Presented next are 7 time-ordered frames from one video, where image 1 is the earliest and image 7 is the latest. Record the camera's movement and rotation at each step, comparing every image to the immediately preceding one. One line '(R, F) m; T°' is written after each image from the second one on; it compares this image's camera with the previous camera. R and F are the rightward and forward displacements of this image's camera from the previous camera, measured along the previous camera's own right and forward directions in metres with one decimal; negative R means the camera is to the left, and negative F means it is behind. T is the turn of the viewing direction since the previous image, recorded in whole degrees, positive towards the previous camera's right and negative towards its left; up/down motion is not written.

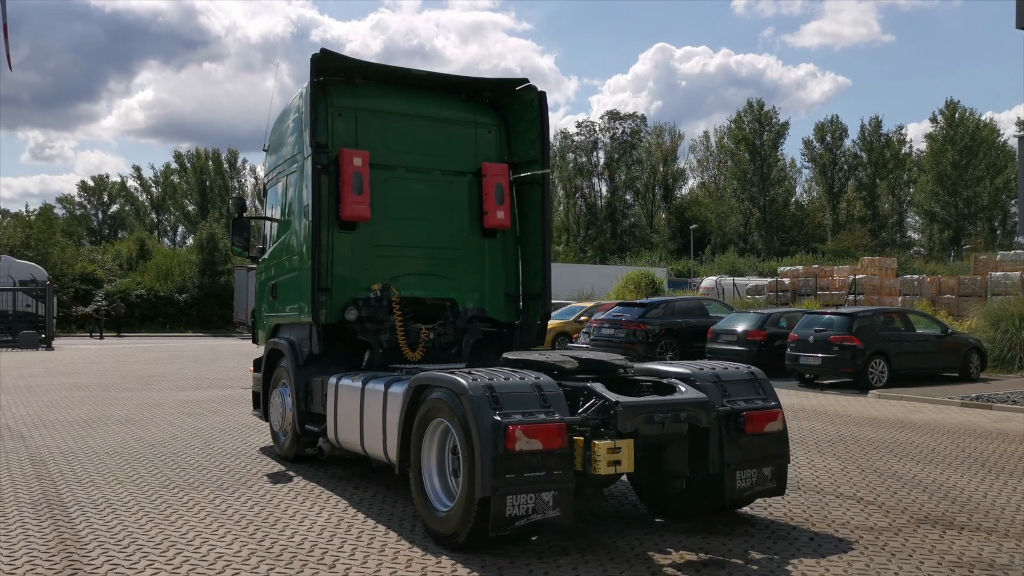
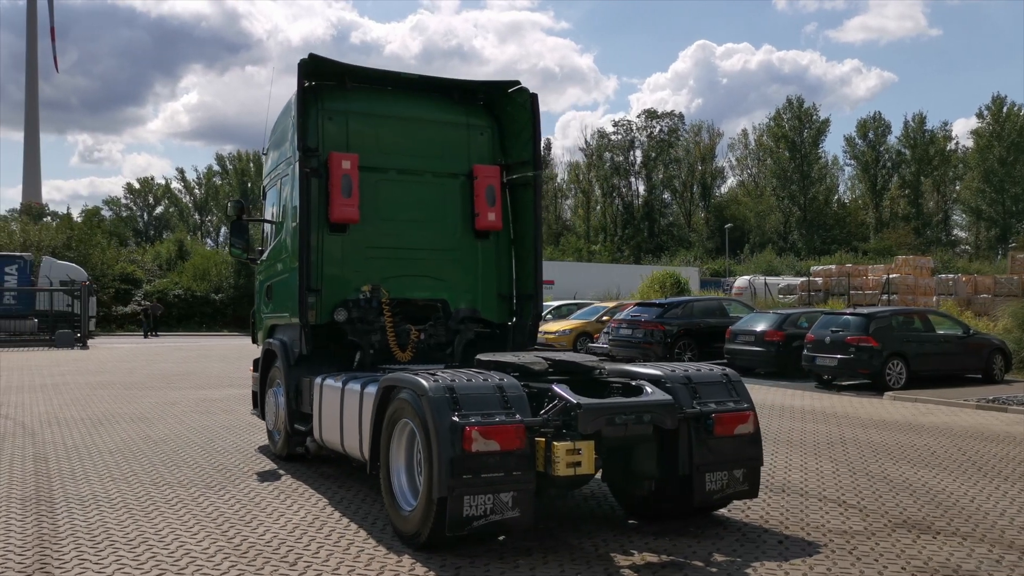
(+0.4, 0.0) m; -2°
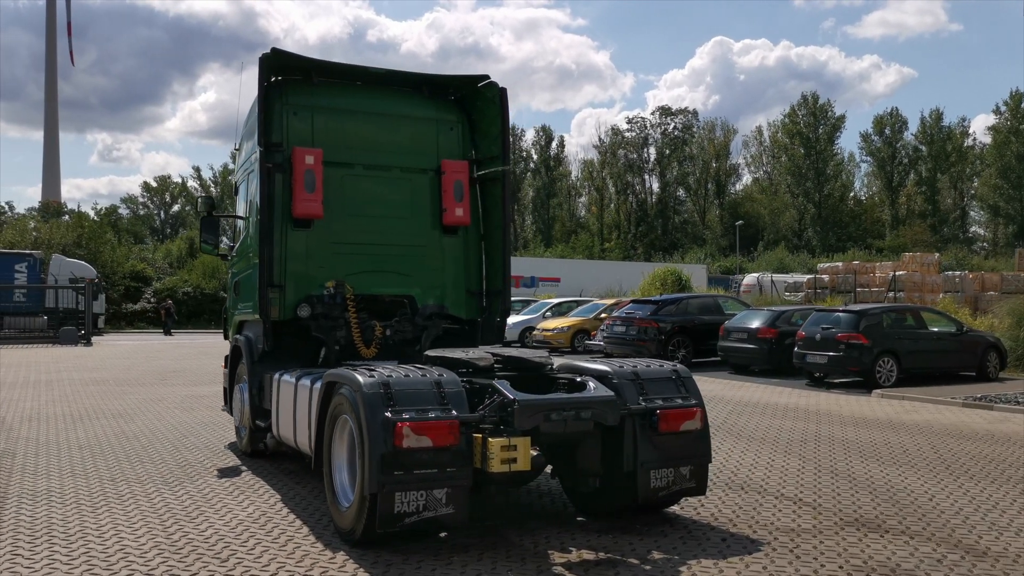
(+0.4, 0.0) m; -1°
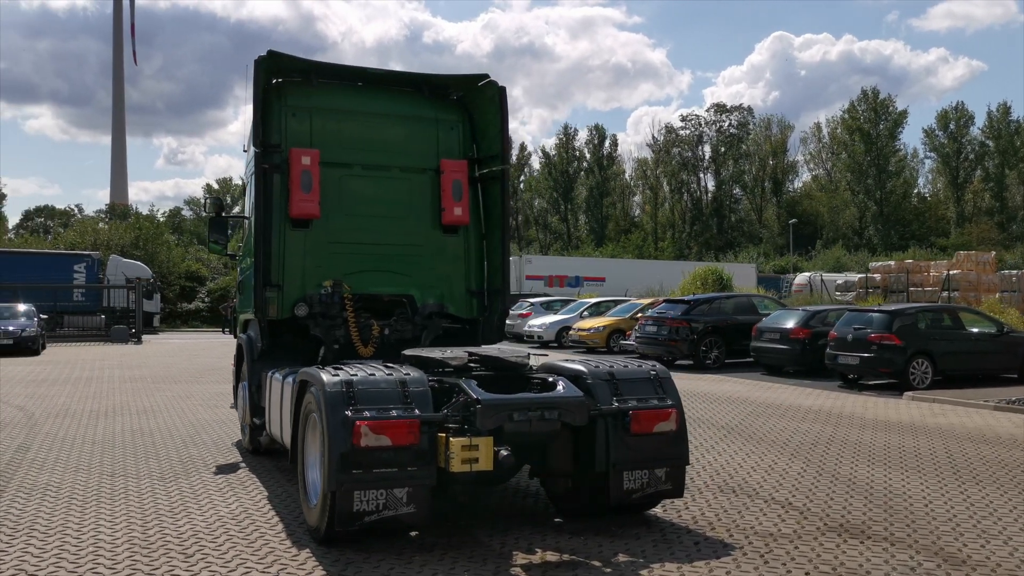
(+0.5, 0.0) m; -4°
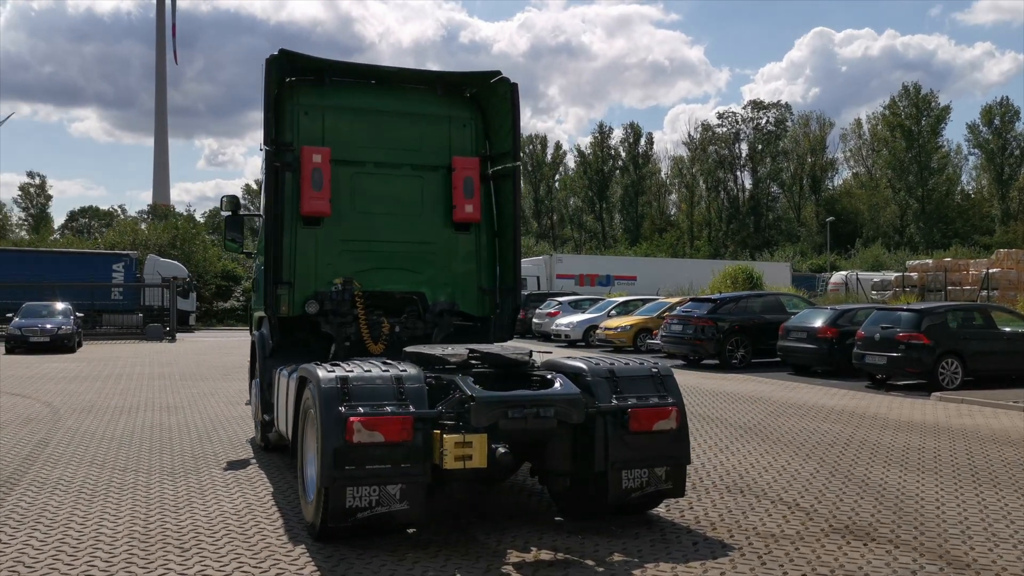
(+0.2, 0.0) m; -2°
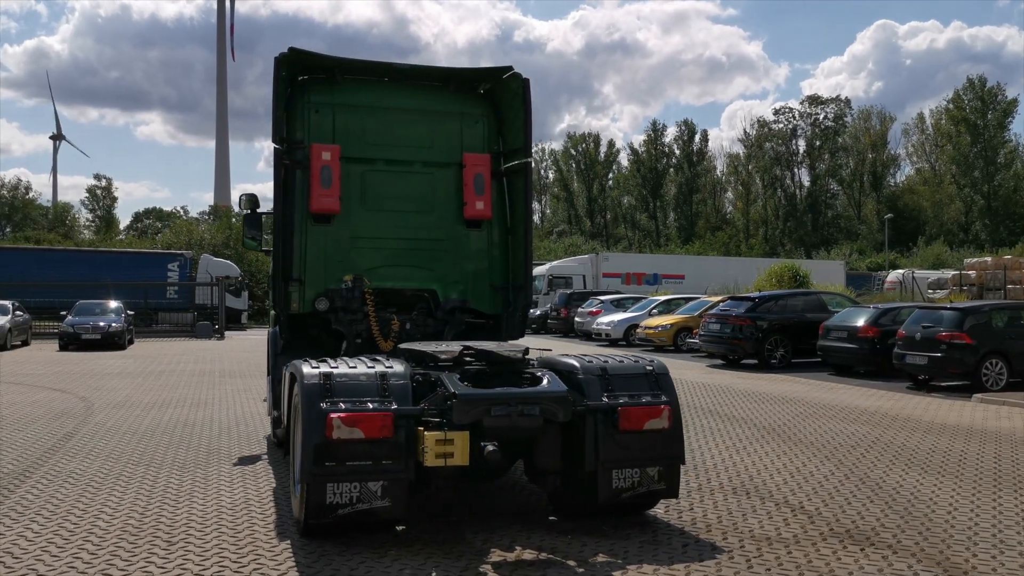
(+0.4, +0.1) m; -3°
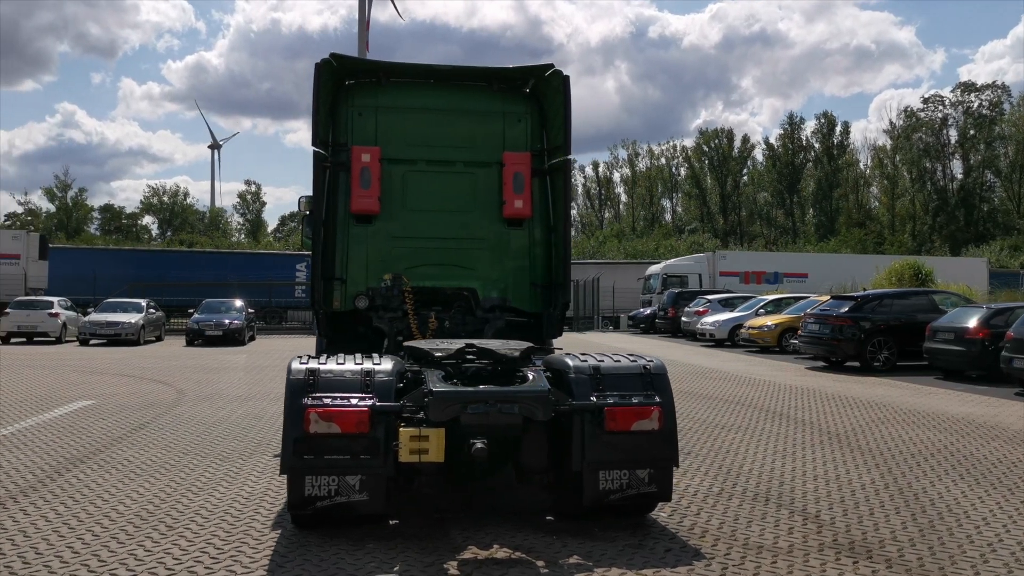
(+0.8, +0.1) m; -8°
